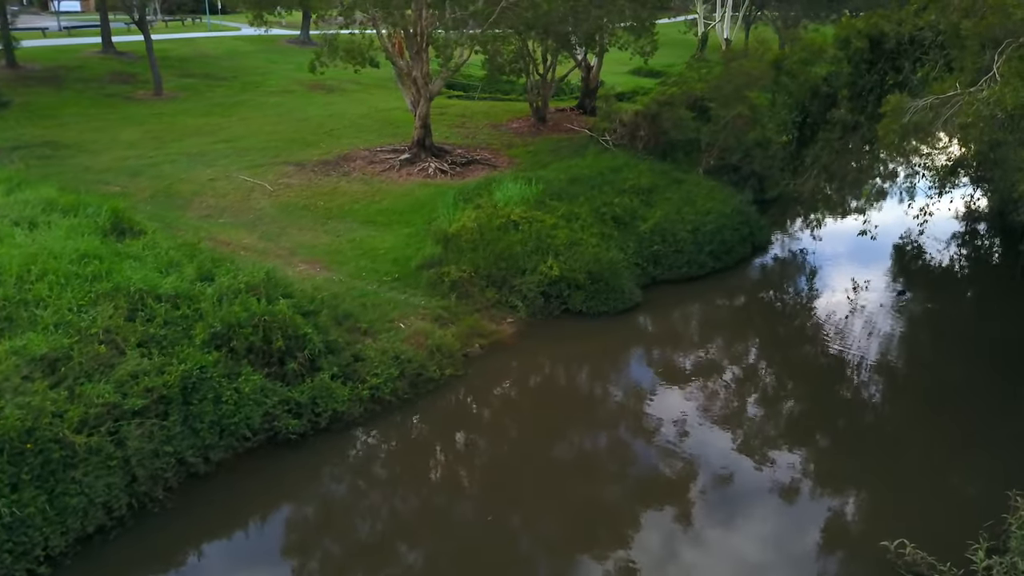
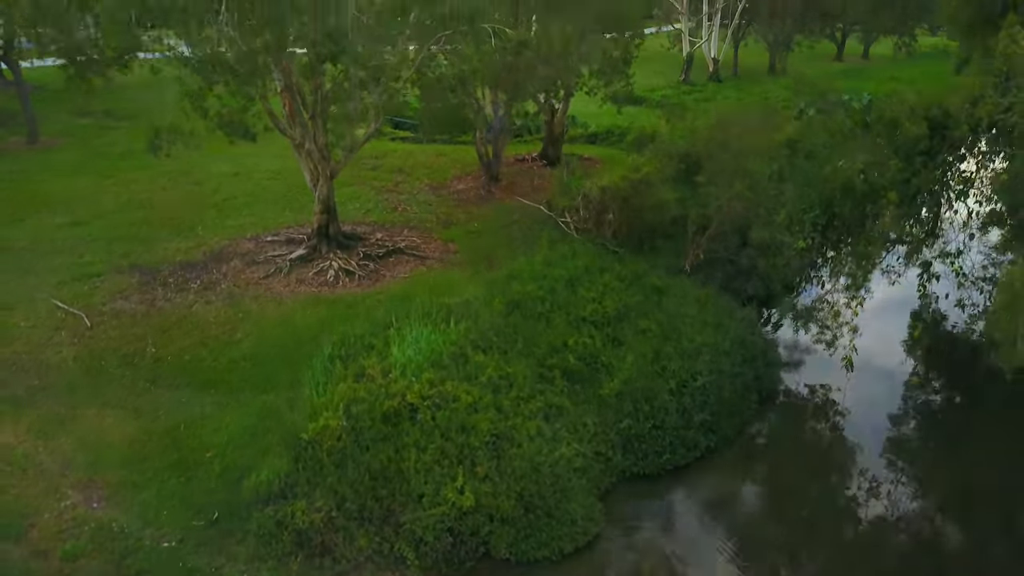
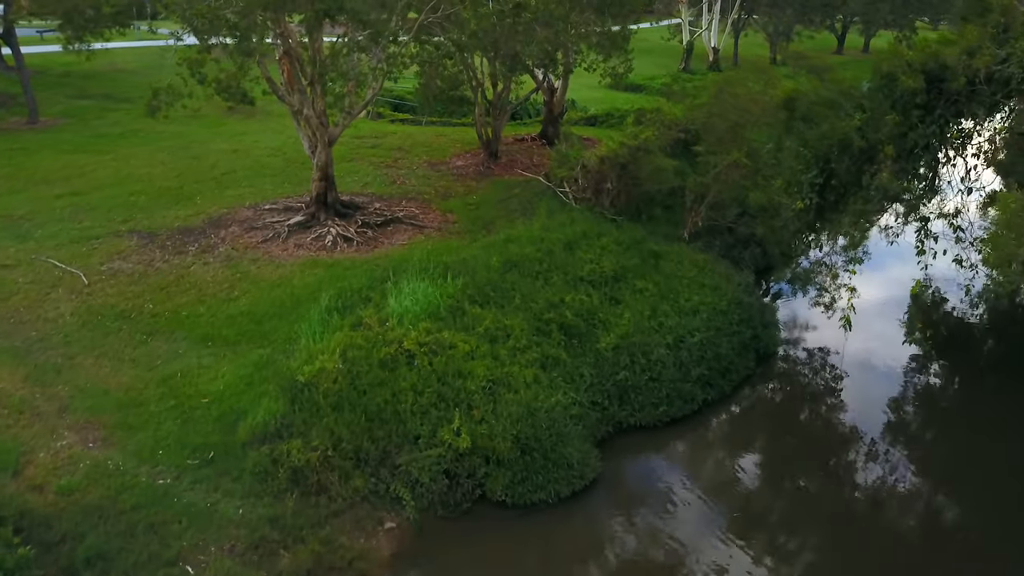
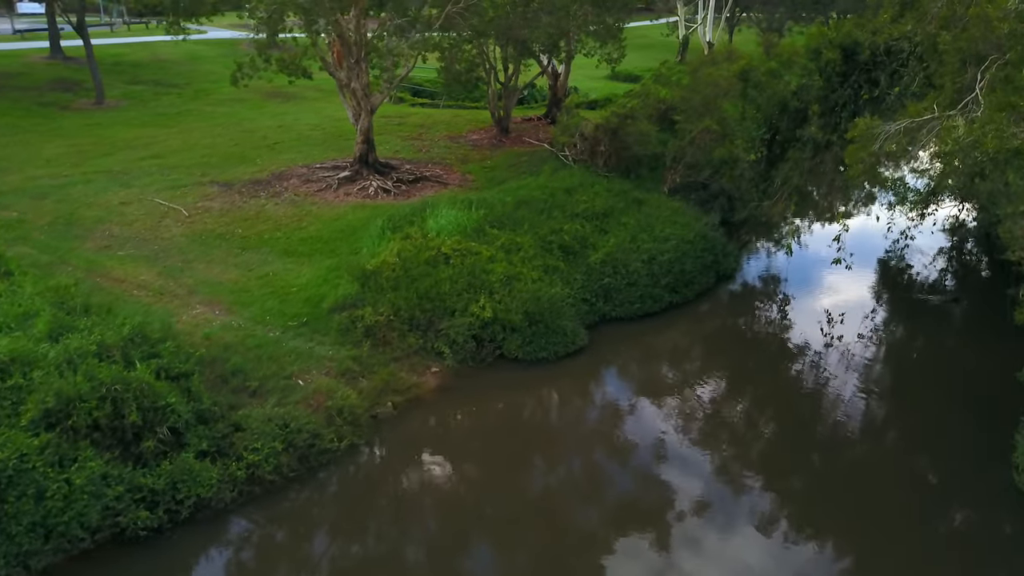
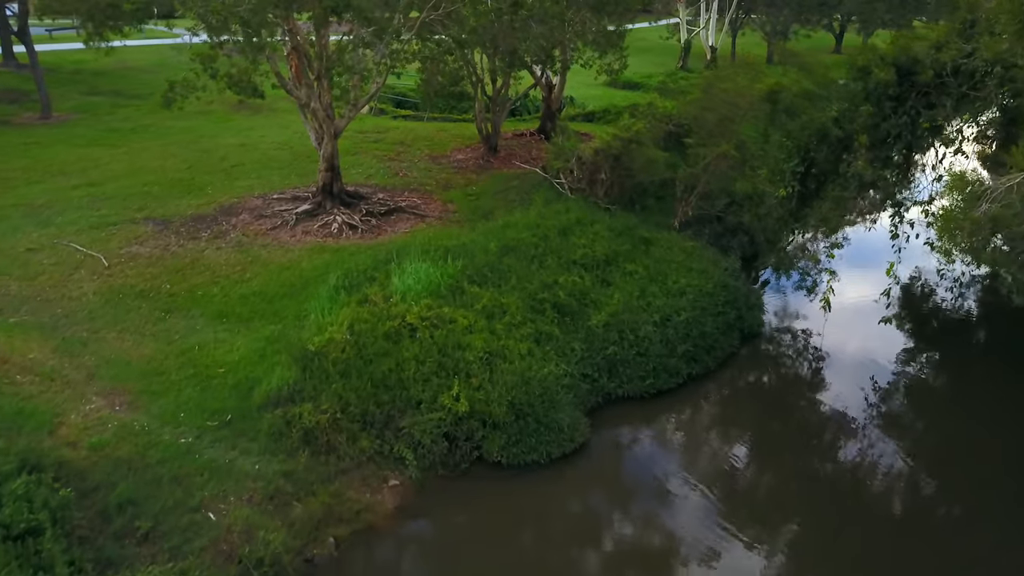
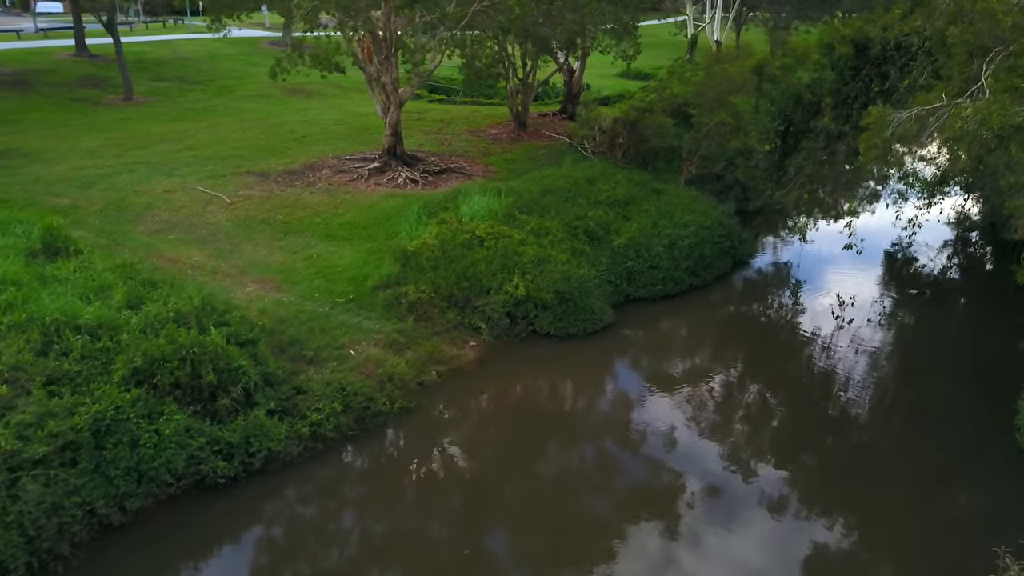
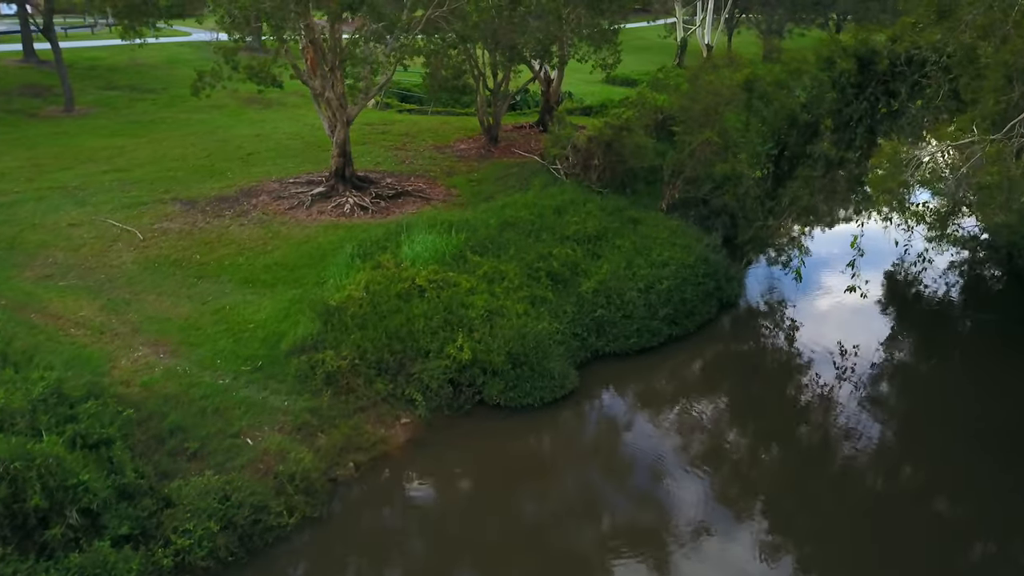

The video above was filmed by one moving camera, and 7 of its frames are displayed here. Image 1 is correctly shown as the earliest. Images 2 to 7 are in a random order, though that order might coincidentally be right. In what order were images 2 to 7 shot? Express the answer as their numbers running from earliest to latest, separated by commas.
6, 4, 7, 5, 3, 2
